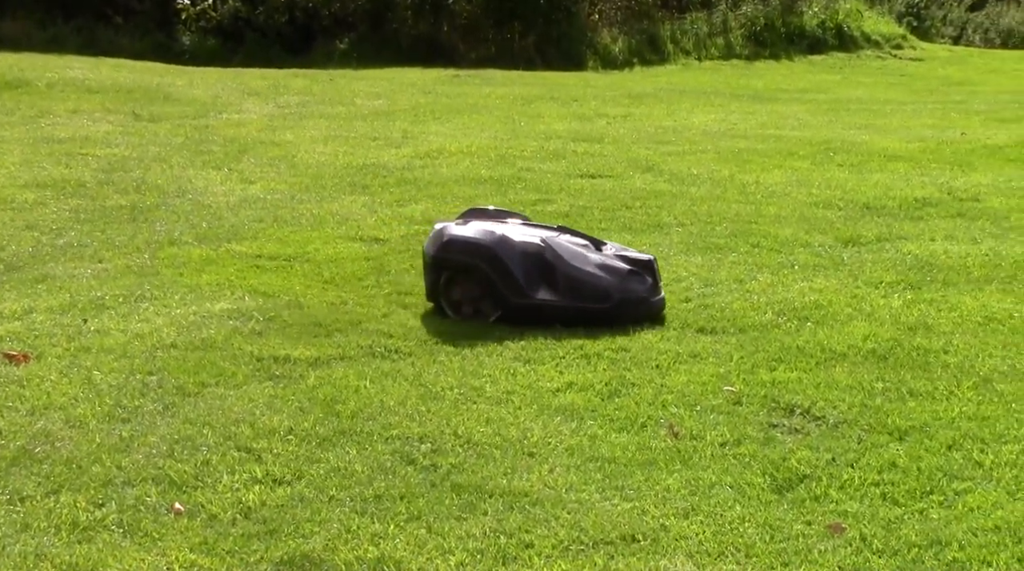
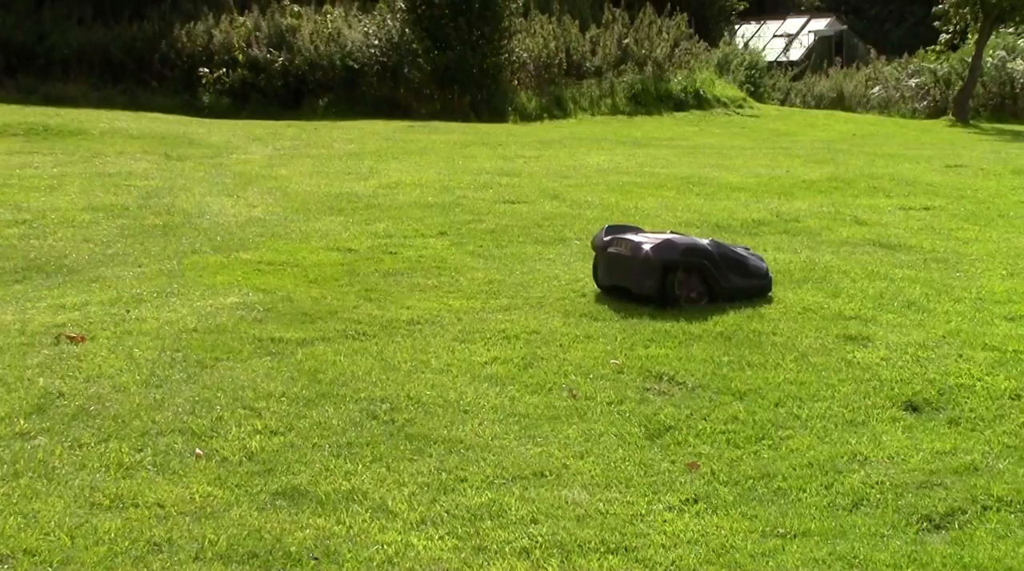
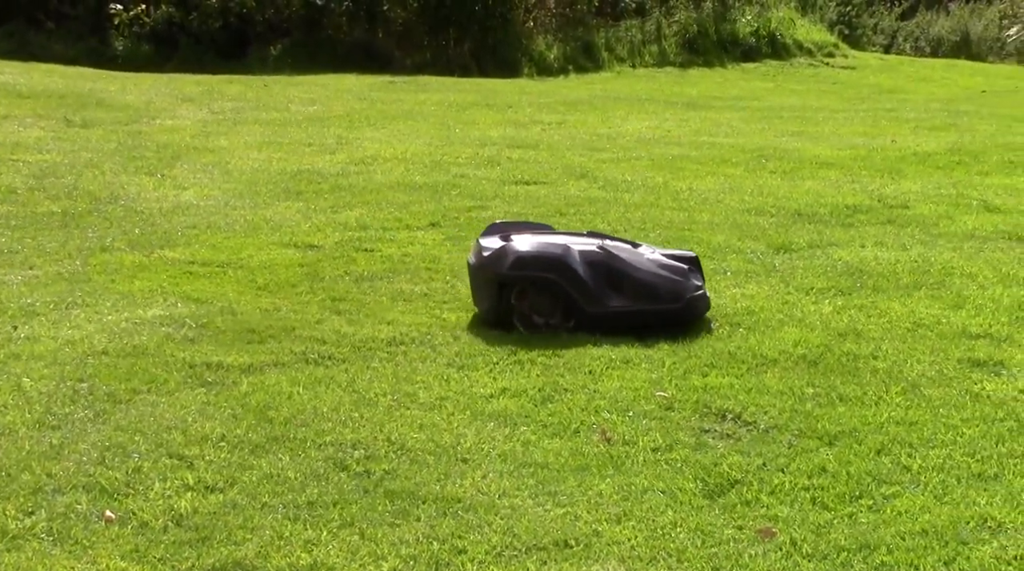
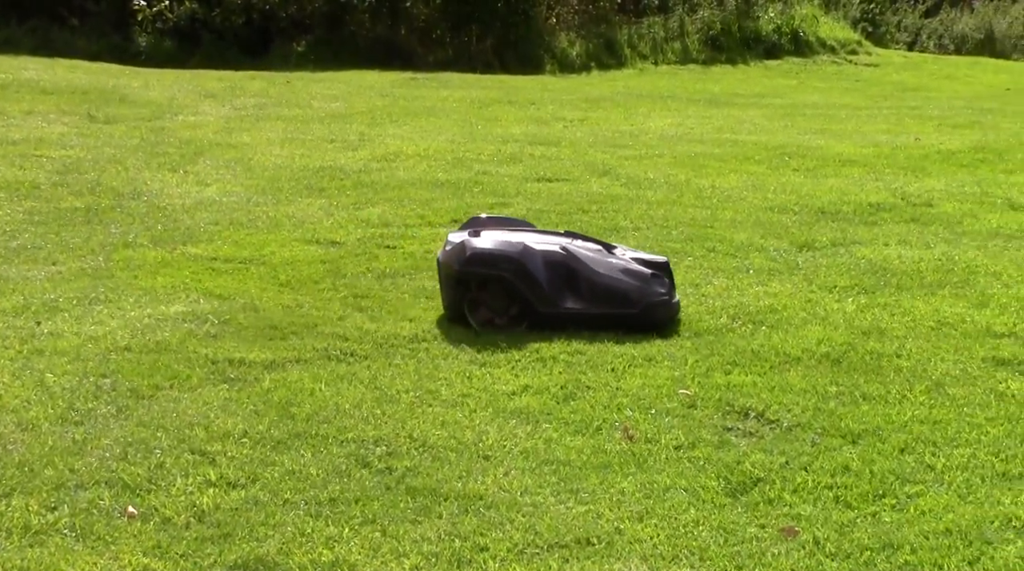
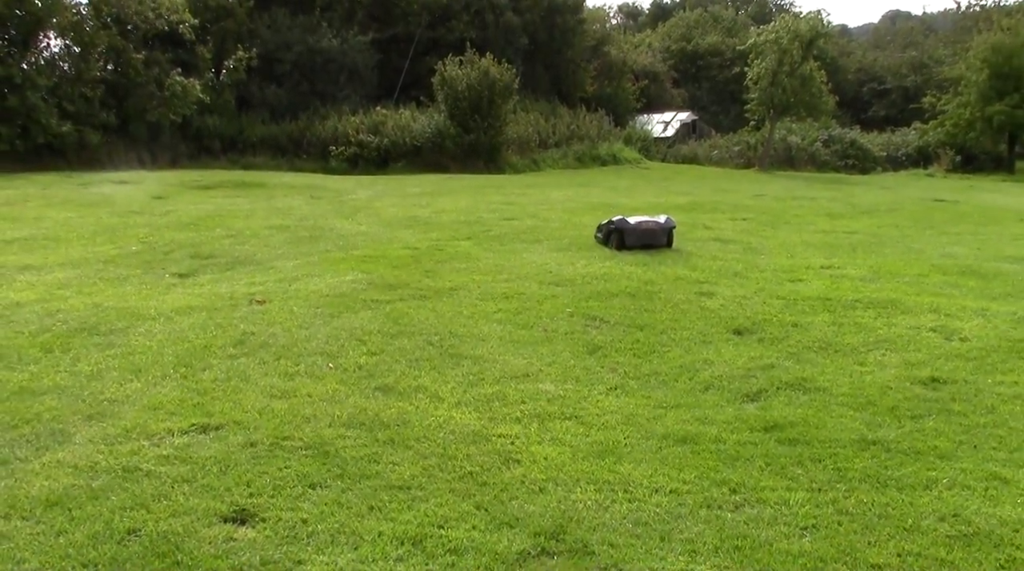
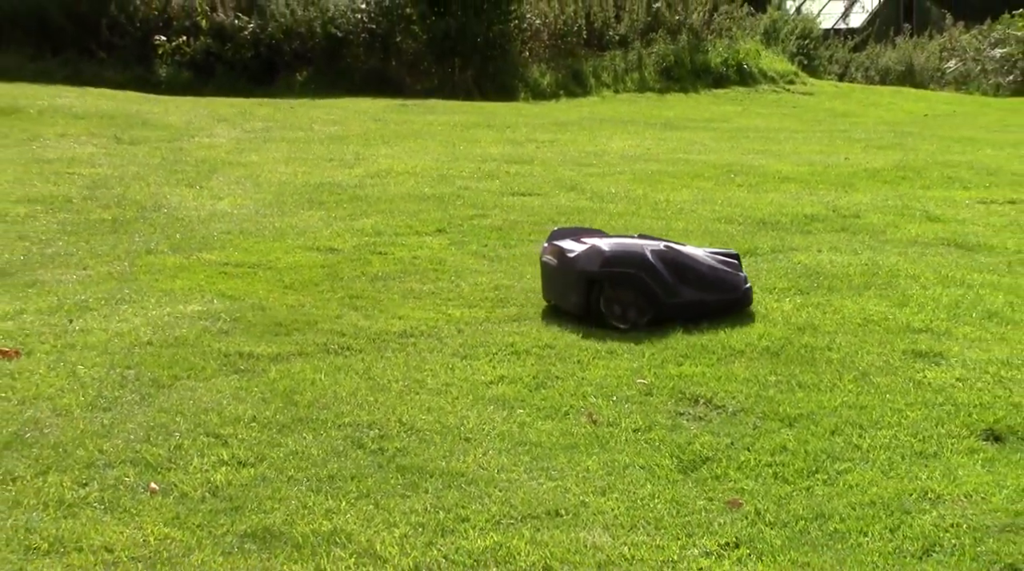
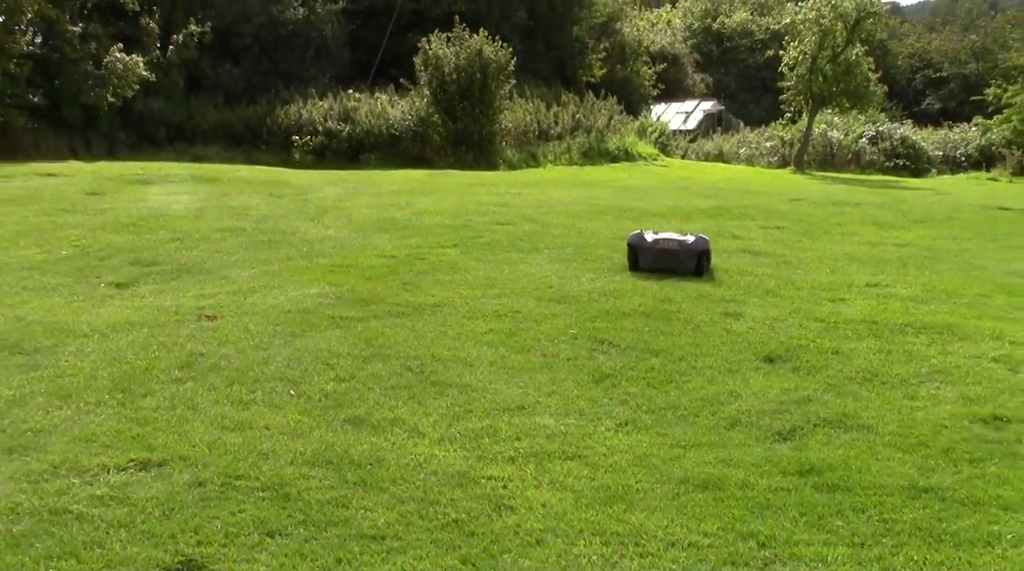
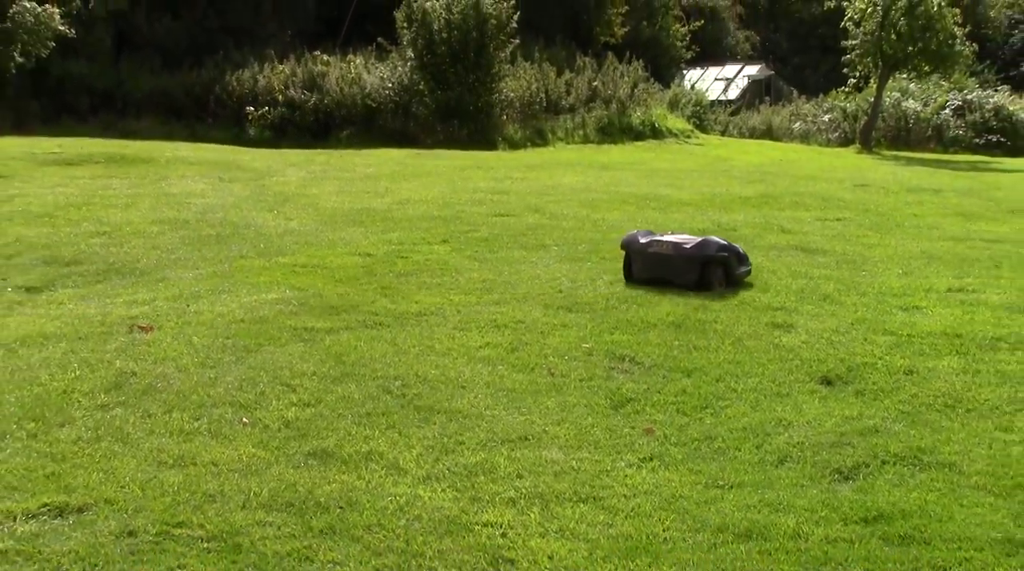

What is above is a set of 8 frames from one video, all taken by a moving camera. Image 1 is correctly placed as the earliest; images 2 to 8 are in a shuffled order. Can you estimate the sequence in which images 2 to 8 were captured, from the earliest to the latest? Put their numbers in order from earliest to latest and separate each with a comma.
4, 3, 6, 2, 8, 7, 5
